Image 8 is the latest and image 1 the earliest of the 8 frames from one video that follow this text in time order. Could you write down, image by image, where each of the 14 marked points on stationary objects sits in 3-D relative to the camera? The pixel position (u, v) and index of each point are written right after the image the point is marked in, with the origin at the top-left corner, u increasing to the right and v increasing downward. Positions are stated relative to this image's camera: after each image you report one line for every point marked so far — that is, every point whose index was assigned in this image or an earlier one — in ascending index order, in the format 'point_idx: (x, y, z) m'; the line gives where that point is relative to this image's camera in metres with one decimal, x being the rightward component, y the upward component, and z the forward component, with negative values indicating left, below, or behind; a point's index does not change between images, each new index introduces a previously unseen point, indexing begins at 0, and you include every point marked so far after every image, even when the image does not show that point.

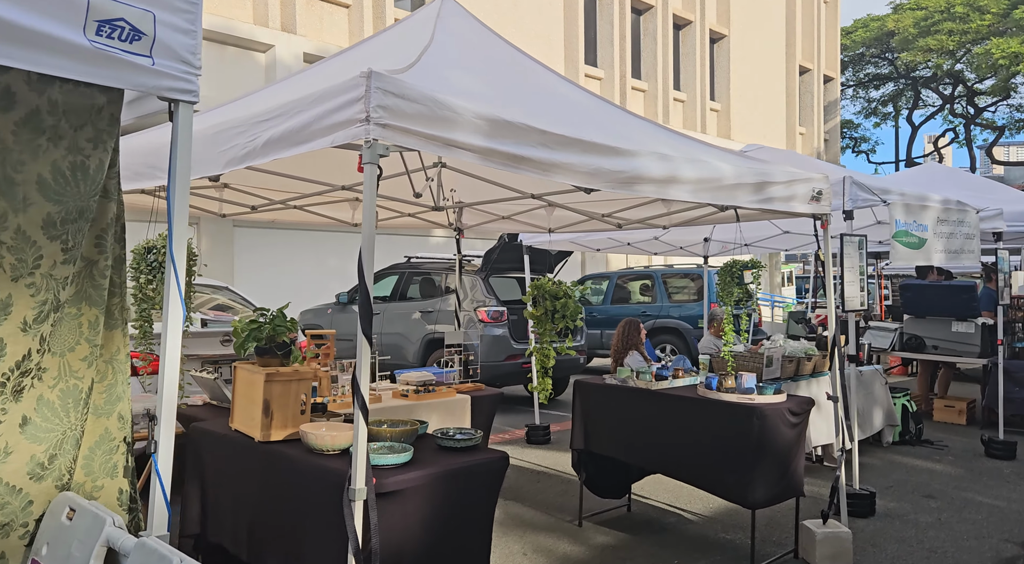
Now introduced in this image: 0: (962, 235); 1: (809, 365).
0: (+4.0, +0.4, +7.6) m
1: (+2.5, -0.7, +7.2) m
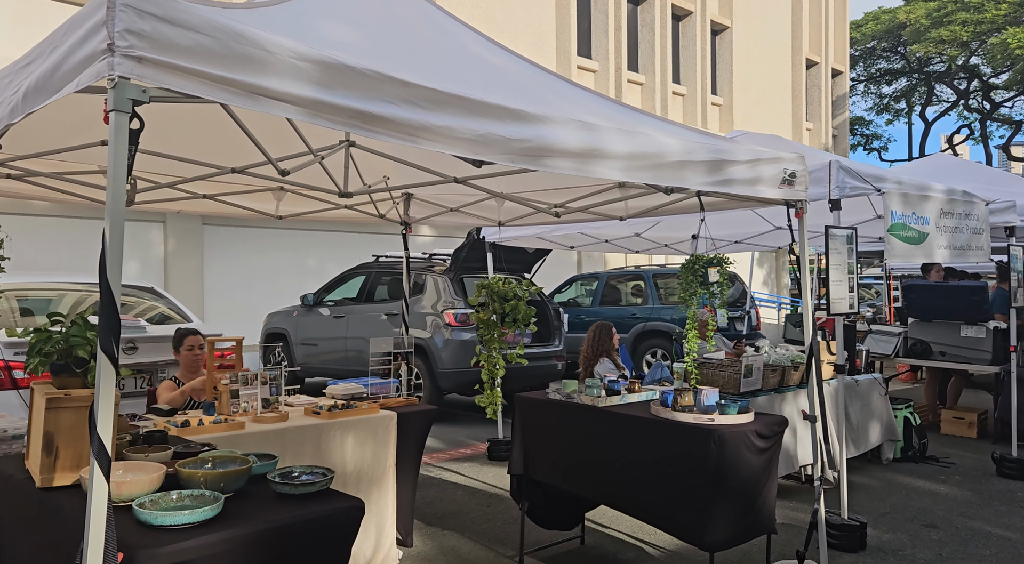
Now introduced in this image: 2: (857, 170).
0: (+3.7, +0.4, +6.9) m
1: (+2.1, -0.7, +6.5) m
2: (+2.2, +0.7, +5.5) m
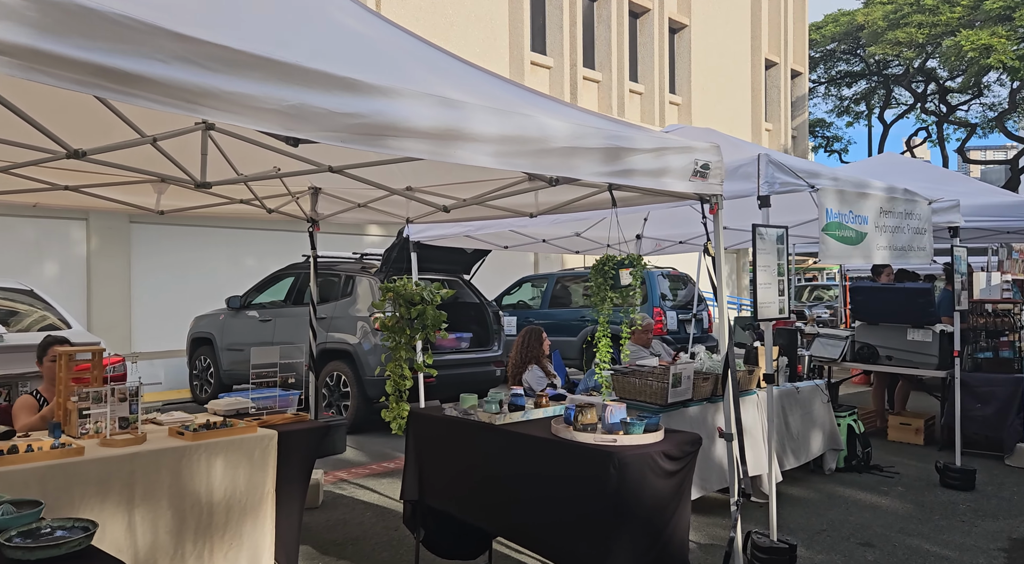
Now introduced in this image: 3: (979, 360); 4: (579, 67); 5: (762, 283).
0: (+3.1, +0.4, +6.6) m
1: (+1.6, -0.7, +6.1) m
2: (+1.7, +0.7, +5.1) m
3: (+4.7, -0.8, +8.7) m
4: (+1.4, +4.6, +18.0) m
5: (+1.4, 0.0, +4.8) m
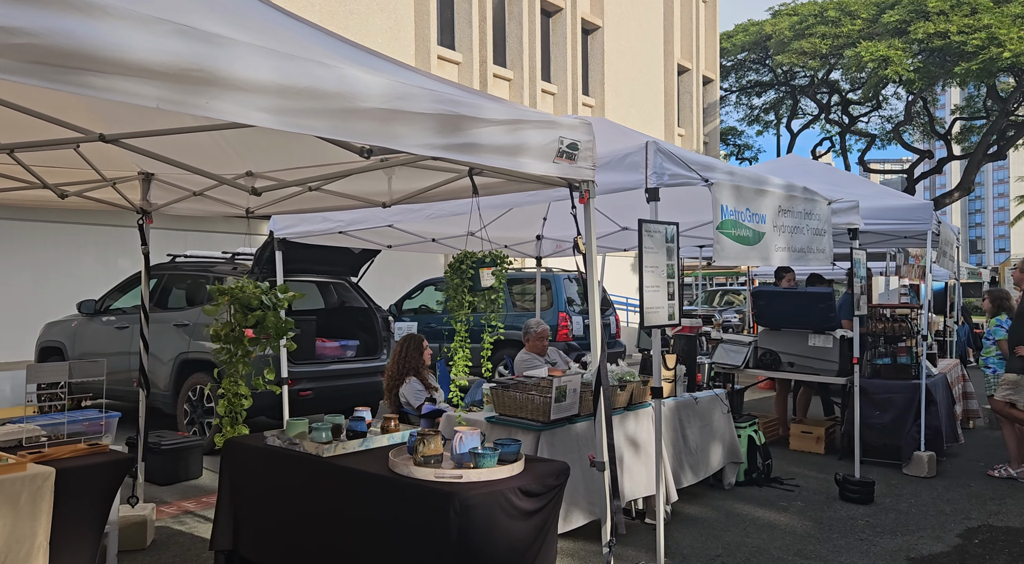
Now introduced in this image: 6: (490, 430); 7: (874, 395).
0: (+2.2, +0.4, +6.3) m
1: (+0.7, -0.8, +5.6) m
2: (+0.9, +0.7, +4.7) m
3: (+3.6, -0.8, +8.5) m
4: (-0.5, +4.5, +17.5) m
5: (+0.7, 0.0, +4.3) m
6: (-0.1, -0.9, +5.1) m
7: (+3.5, -1.1, +8.3) m
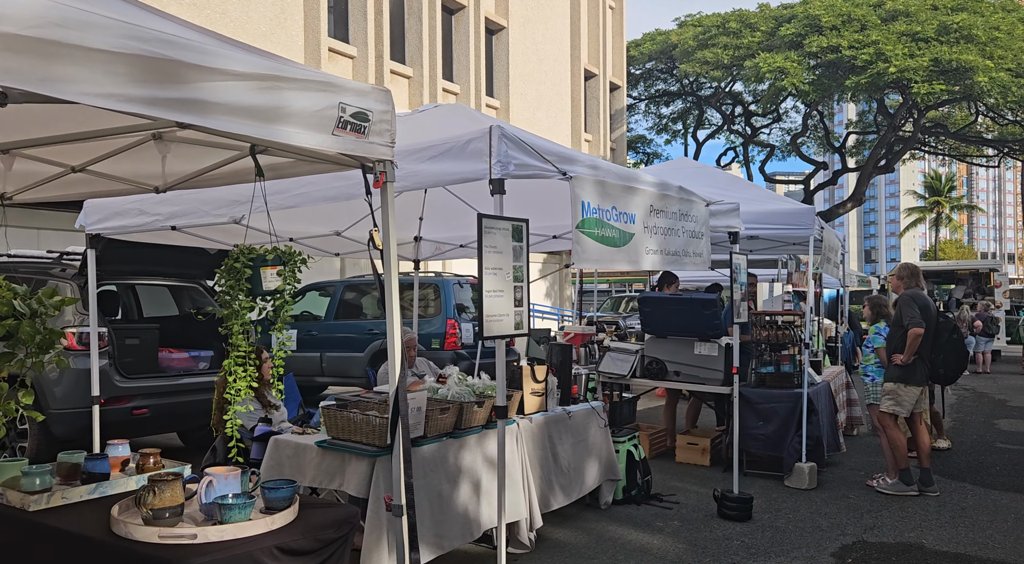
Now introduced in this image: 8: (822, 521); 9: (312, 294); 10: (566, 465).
0: (+1.2, +0.3, +5.9) m
1: (-0.2, -0.8, +5.1) m
2: (+0.1, +0.7, +4.2) m
3: (+2.4, -0.9, +8.2) m
4: (-2.6, +4.4, +16.8) m
5: (-0.1, 0.0, +3.8) m
6: (-1.0, -0.9, +4.5) m
7: (+2.3, -1.2, +8.0) m
8: (+2.4, -1.9, +6.6) m
9: (-2.9, -0.2, +12.3) m
10: (+0.4, -1.3, +6.1) m
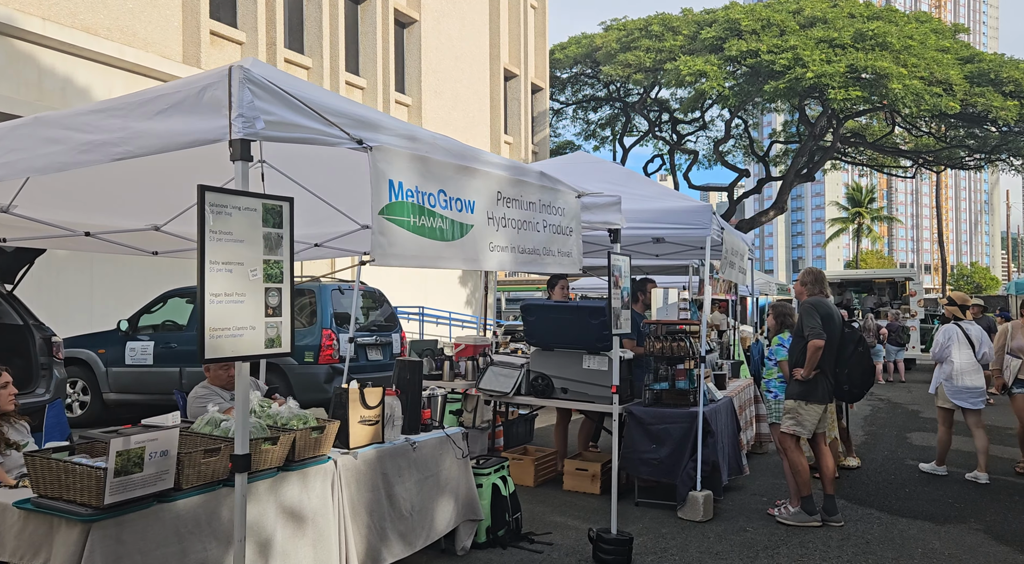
0: (+0.2, +0.3, +4.9) m
1: (-1.2, -0.8, +4.0) m
2: (-0.8, +0.7, +3.1) m
3: (+1.2, -0.9, +7.3) m
4: (-4.4, +4.3, +15.5) m
5: (-0.9, 0.0, +2.7) m
6: (-1.9, -0.9, +3.3) m
7: (+1.1, -1.2, +7.1) m
8: (+1.4, -1.9, +5.7) m
9: (-4.4, -0.2, +10.9) m
10: (-0.6, -1.3, +5.1) m
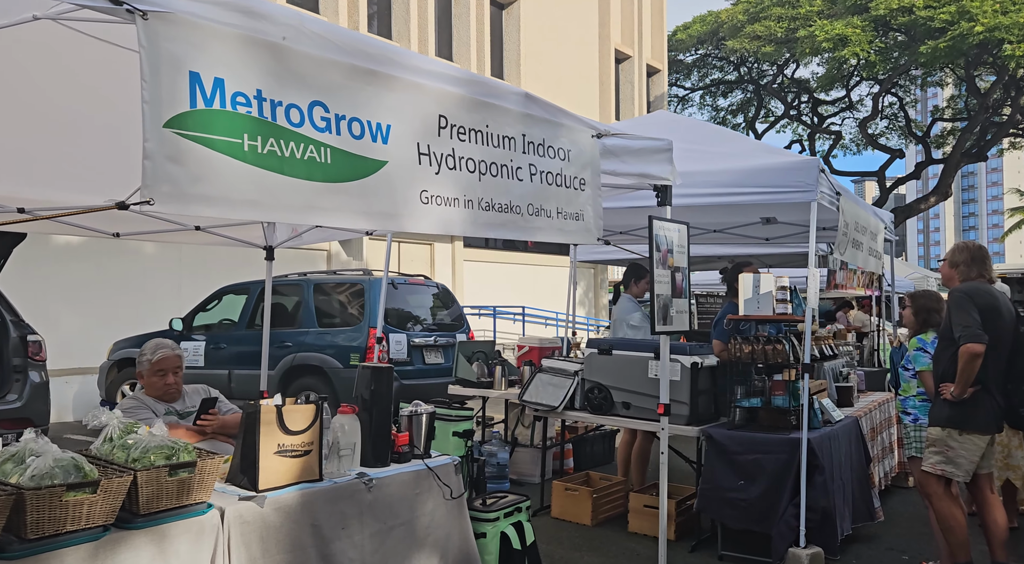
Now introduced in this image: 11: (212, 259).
0: (+0.1, +0.4, +3.4) m
1: (-1.4, -0.7, +2.7) m
2: (-1.2, +0.8, +1.8) m
3: (+1.5, -0.8, +5.6) m
4: (-2.7, +4.3, +14.6) m
5: (-1.4, +0.1, +1.4) m
6: (-2.2, -0.8, +2.2) m
7: (+1.4, -1.1, +5.3) m
8: (+1.4, -1.8, +3.9) m
9: (-3.4, -0.2, +10.1) m
10: (-0.7, -1.2, +3.7) m
11: (-4.8, +0.4, +13.7) m
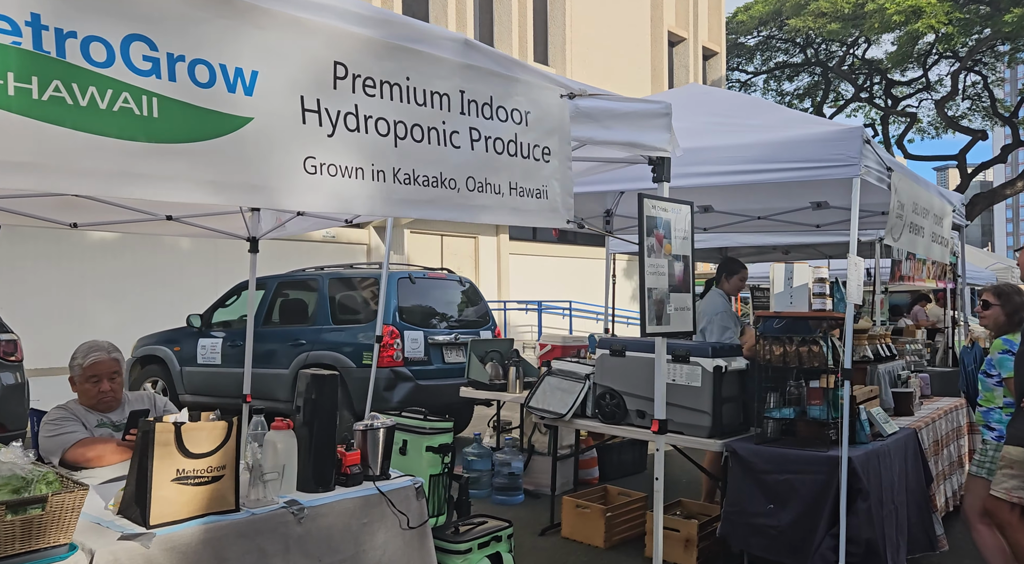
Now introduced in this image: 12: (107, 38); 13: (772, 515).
0: (-0.1, +0.5, +2.7) m
1: (-1.6, -0.7, +2.2) m
2: (-1.5, +0.8, +1.2) m
3: (+1.5, -0.8, +4.8) m
4: (-2.0, +4.4, +14.2) m
5: (-1.8, +0.1, +0.9) m
6: (-2.5, -0.8, +1.7) m
7: (+1.4, -1.0, +4.6) m
8: (+1.2, -1.7, +3.2) m
9: (-3.0, -0.1, +9.7) m
10: (-0.8, -1.2, +3.1) m
11: (-4.2, +0.5, +13.4) m
12: (-0.9, +0.5, +1.9) m
13: (+1.4, -1.2, +4.6) m
